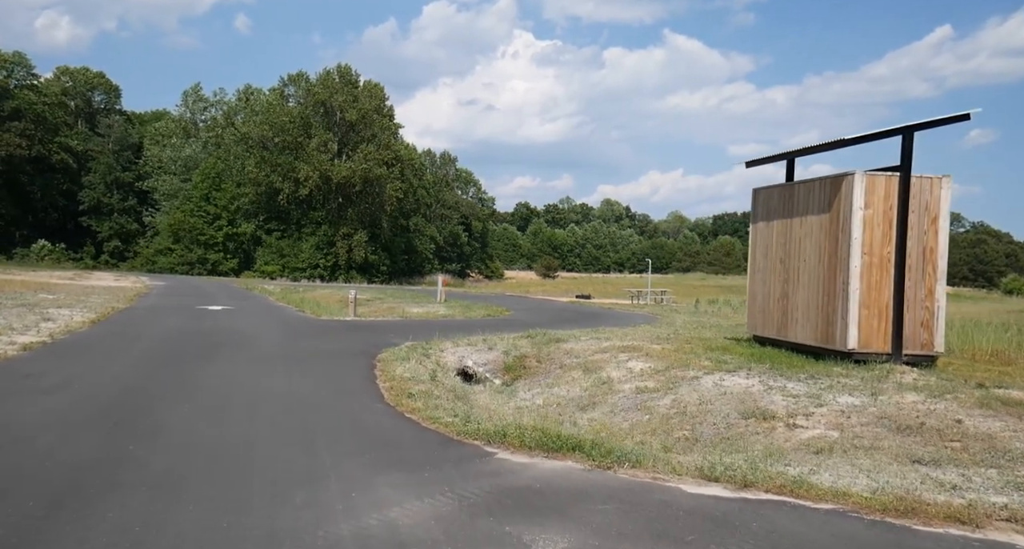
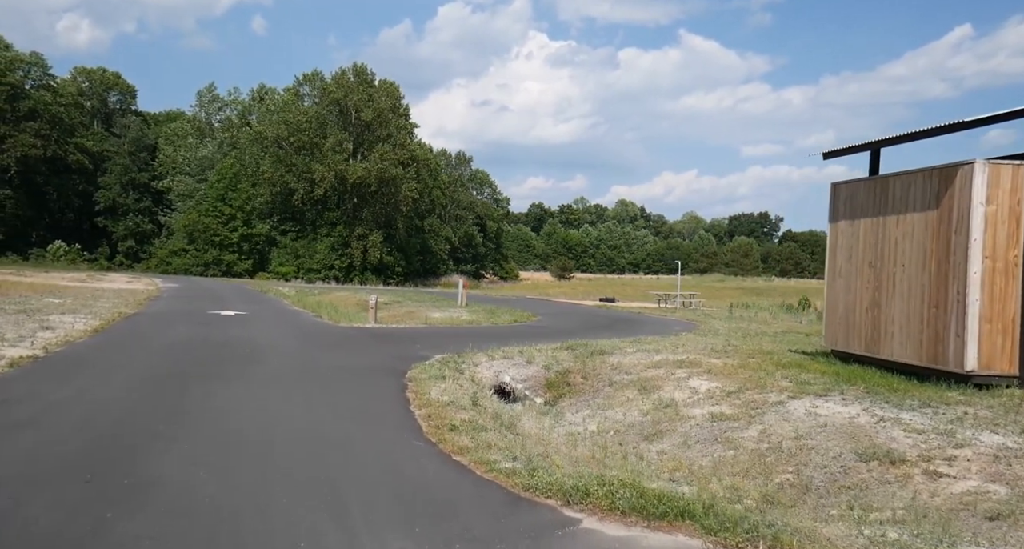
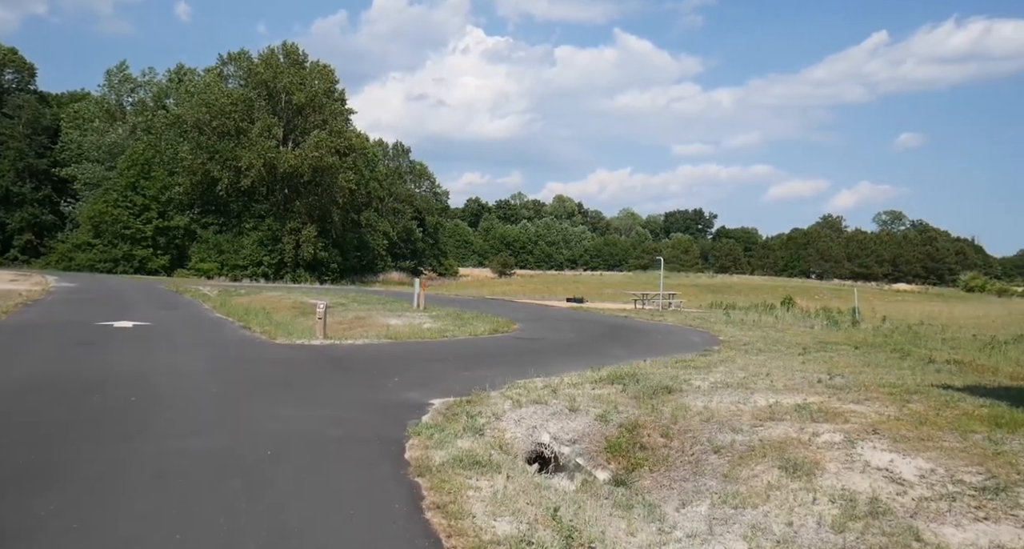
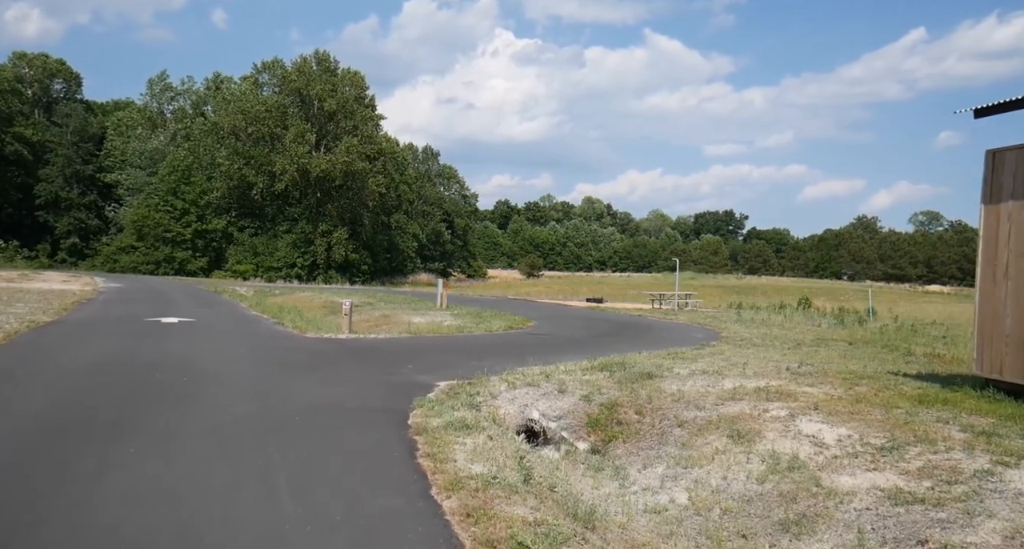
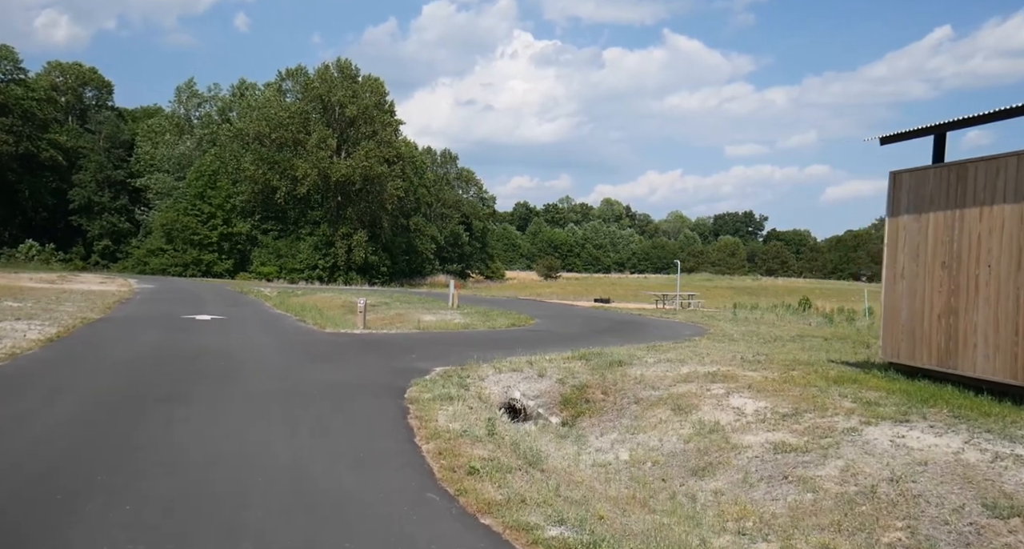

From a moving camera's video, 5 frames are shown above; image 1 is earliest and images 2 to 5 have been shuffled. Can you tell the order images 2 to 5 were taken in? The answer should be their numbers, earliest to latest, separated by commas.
2, 5, 4, 3
